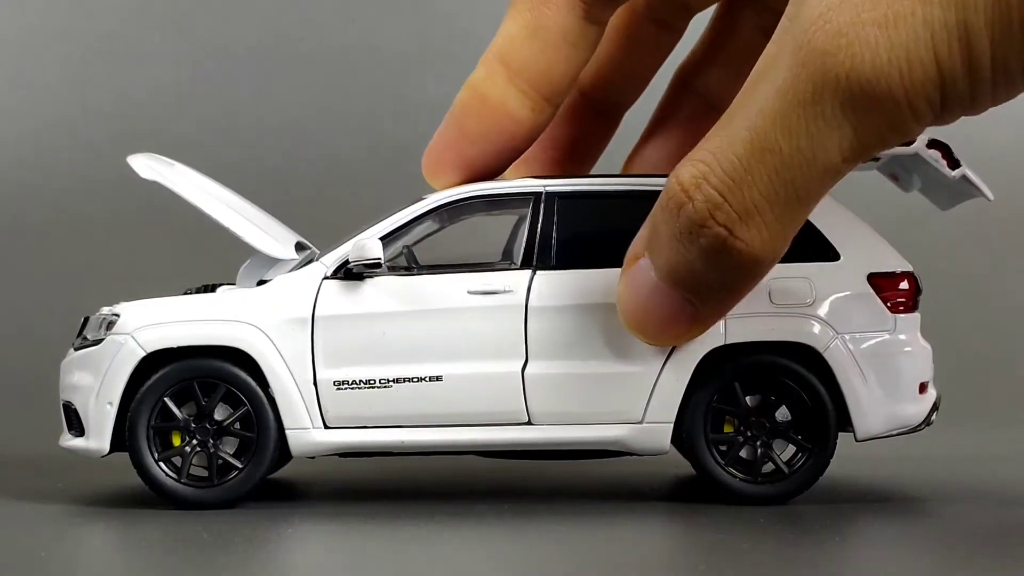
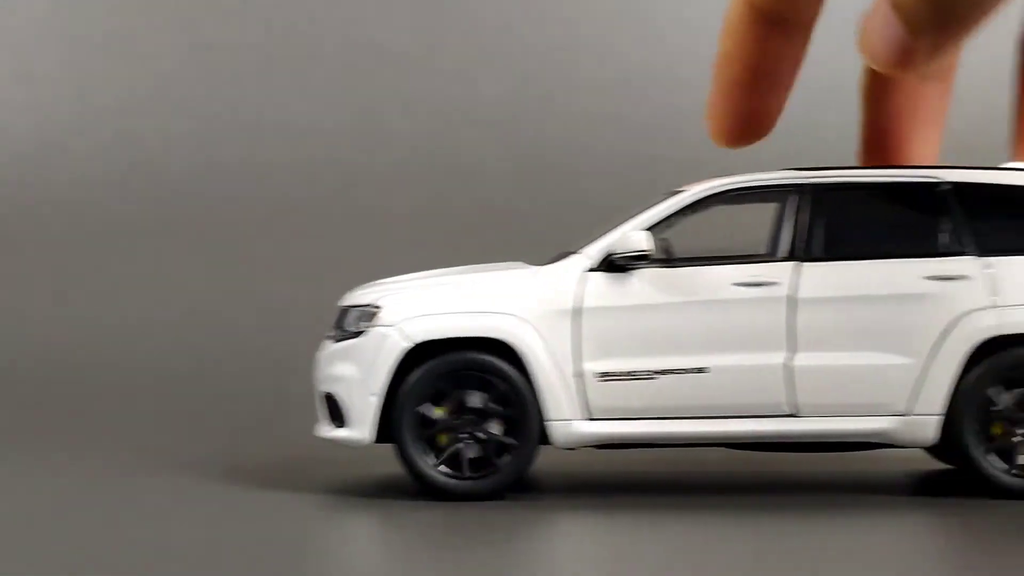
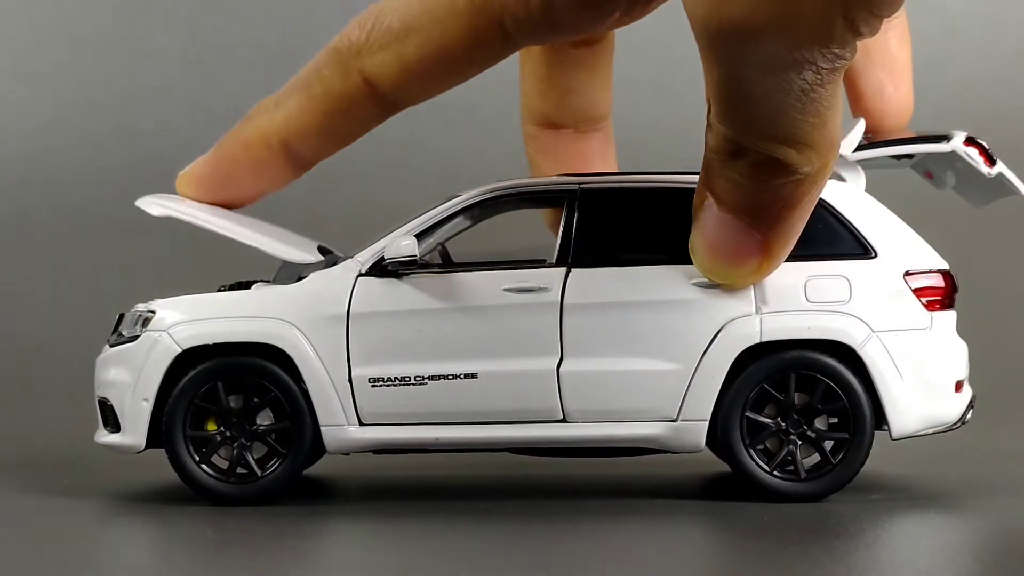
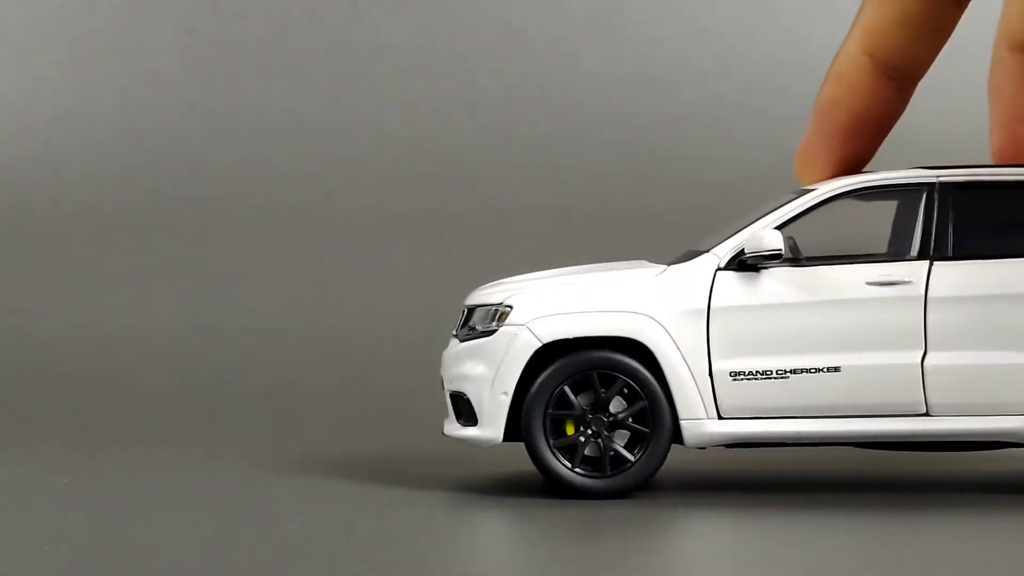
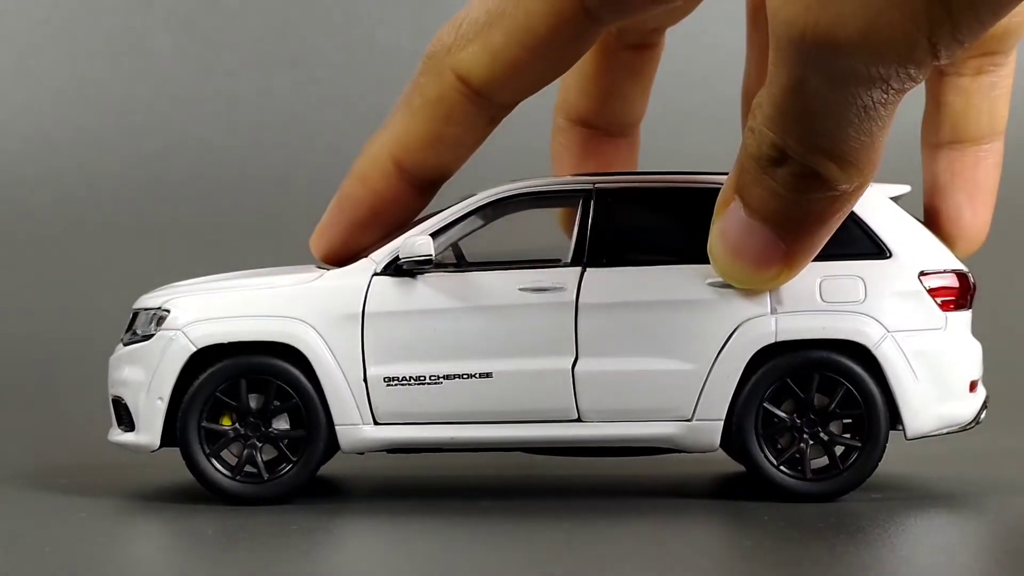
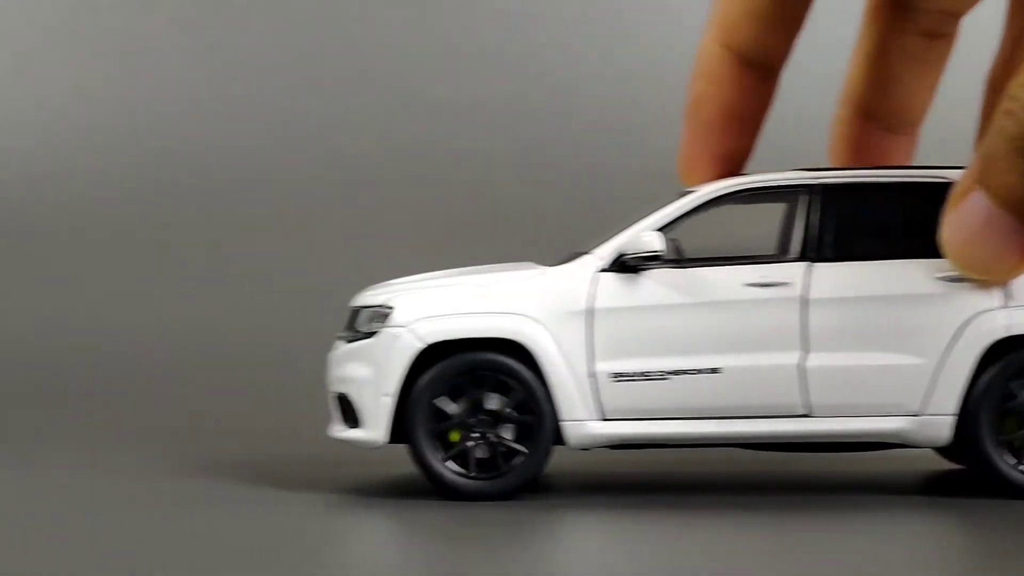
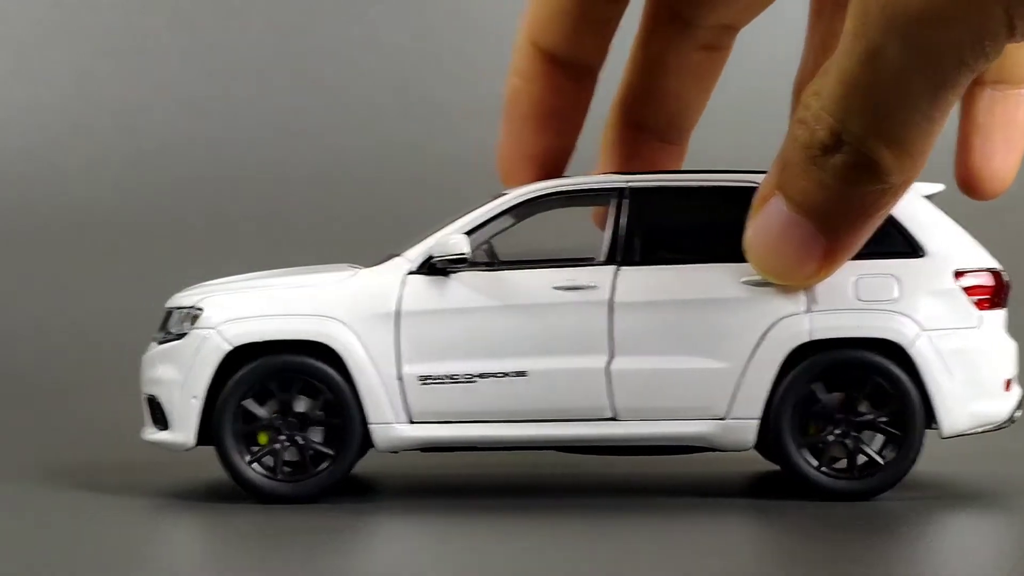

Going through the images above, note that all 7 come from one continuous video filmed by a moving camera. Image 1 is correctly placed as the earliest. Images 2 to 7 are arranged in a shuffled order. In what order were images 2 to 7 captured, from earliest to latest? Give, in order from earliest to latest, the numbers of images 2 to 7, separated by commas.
3, 5, 7, 6, 4, 2
